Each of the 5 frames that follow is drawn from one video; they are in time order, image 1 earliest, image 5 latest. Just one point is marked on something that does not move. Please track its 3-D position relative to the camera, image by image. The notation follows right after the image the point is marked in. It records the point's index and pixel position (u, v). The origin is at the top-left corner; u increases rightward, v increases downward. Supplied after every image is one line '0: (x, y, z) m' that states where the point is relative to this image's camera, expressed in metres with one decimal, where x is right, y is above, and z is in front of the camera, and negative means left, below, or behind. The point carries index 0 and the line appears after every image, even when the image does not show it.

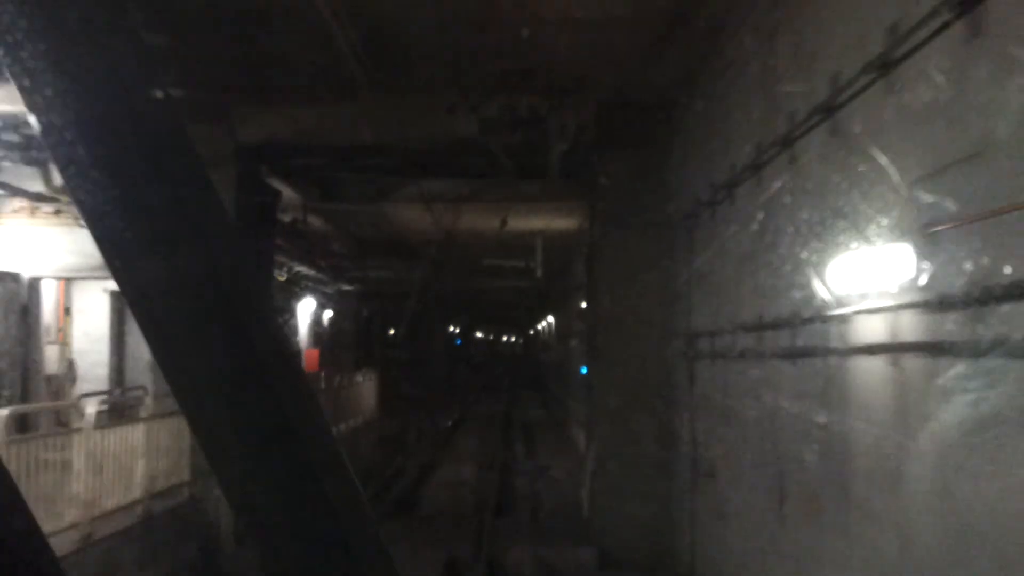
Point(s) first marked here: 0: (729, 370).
0: (+1.9, -0.7, +6.7) m
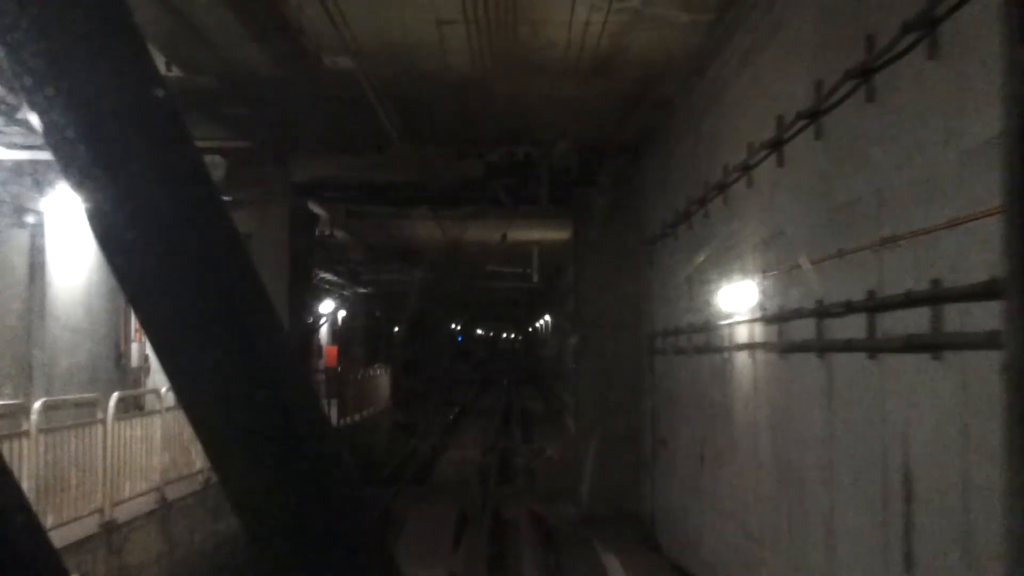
0: (+1.9, -0.9, +9.4) m
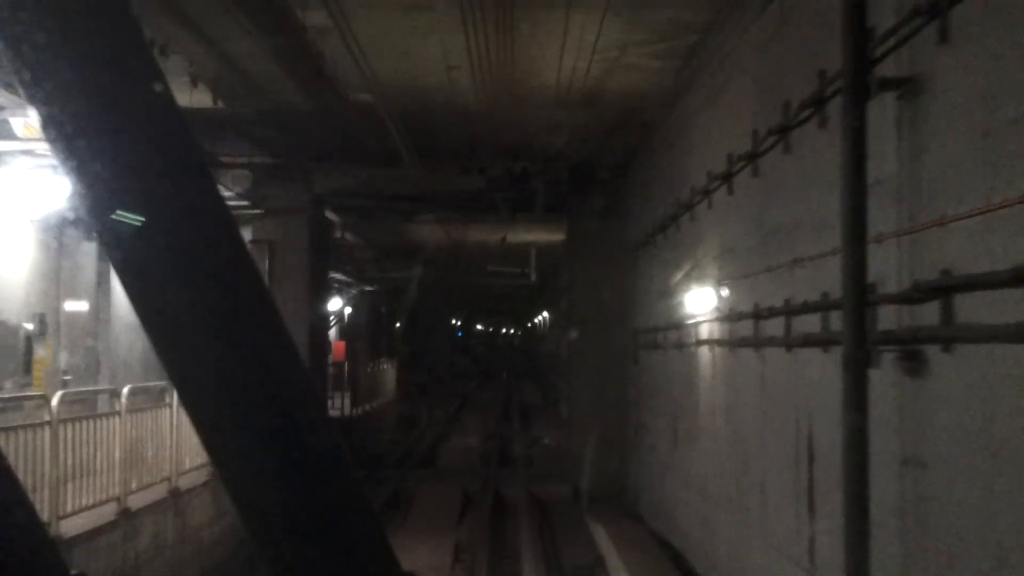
0: (+1.8, -0.9, +10.8) m
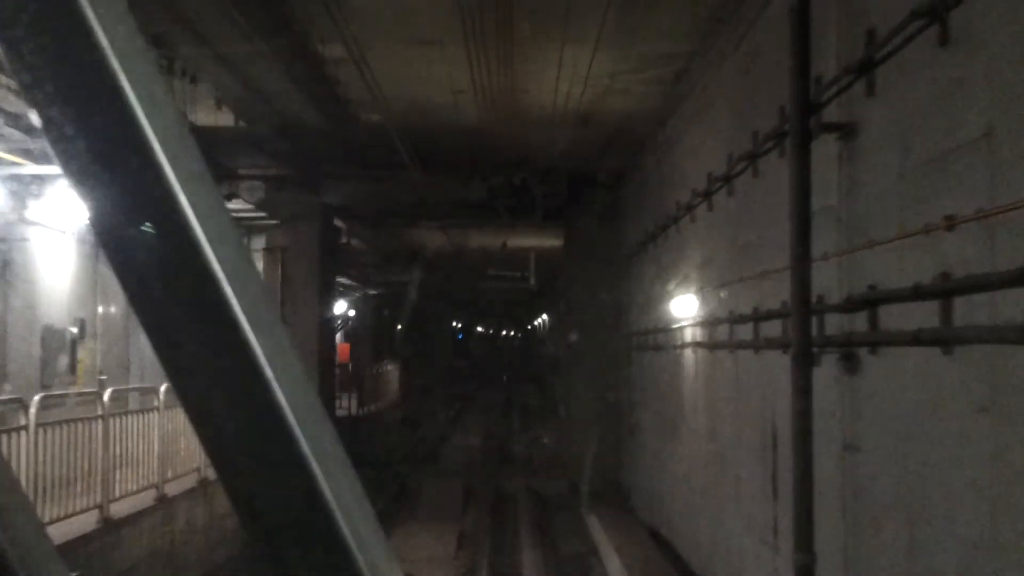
0: (+1.8, -1.0, +11.6) m
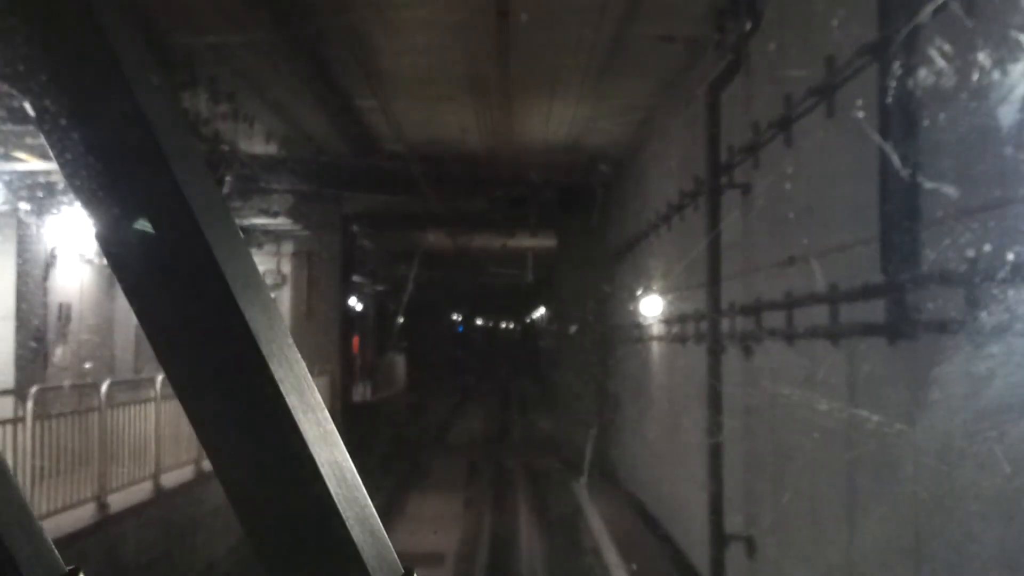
0: (+1.8, -1.0, +13.7) m
